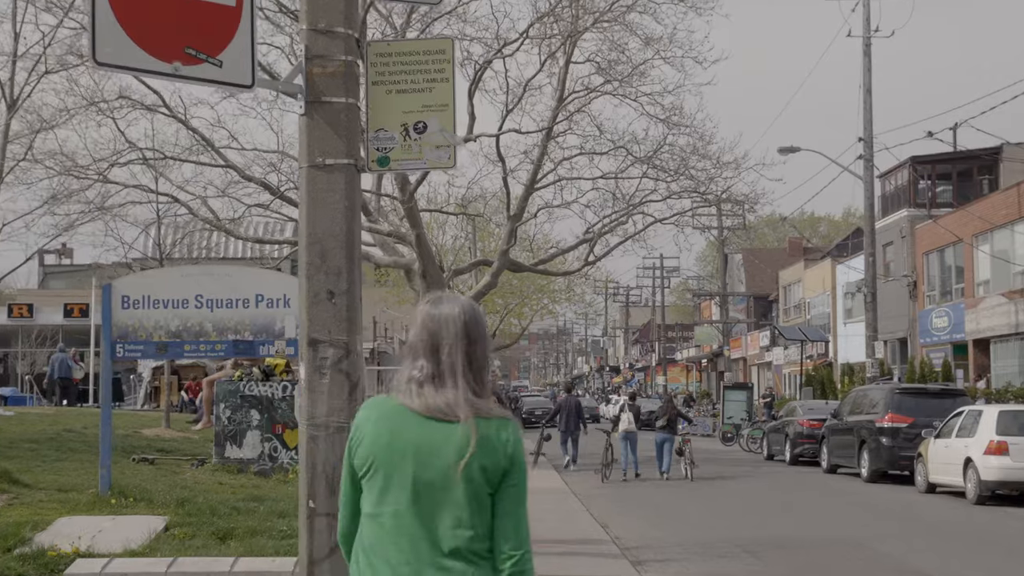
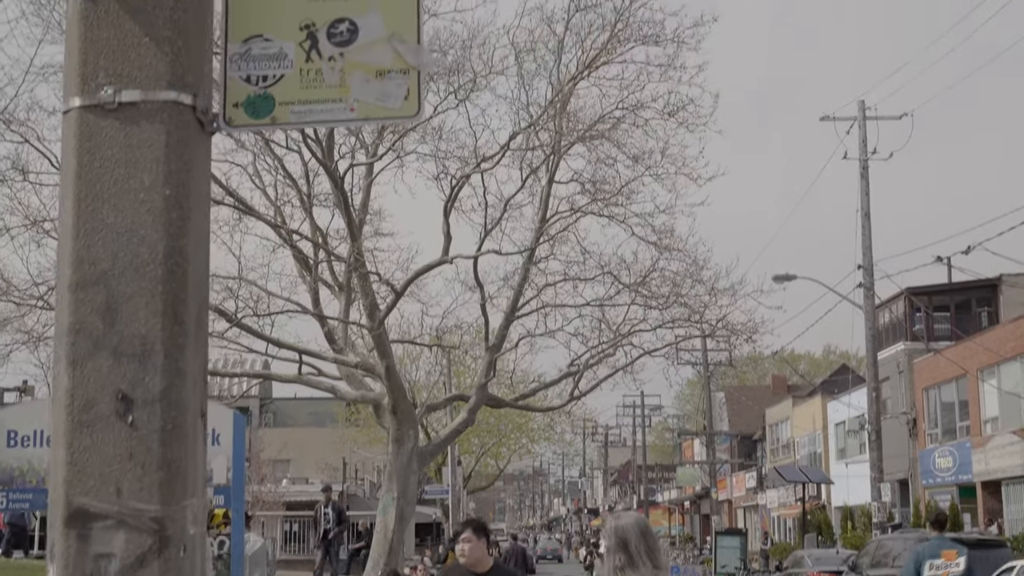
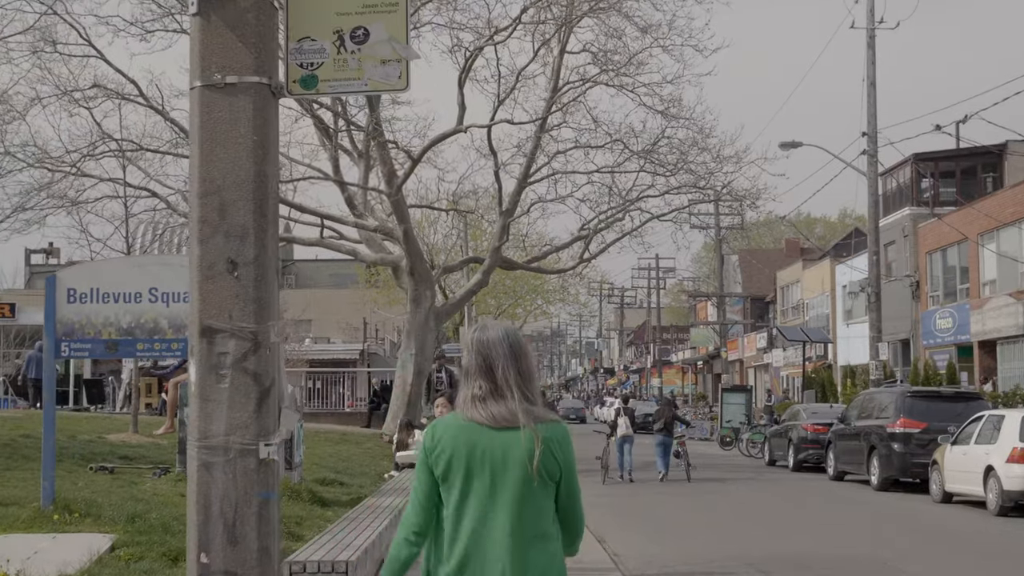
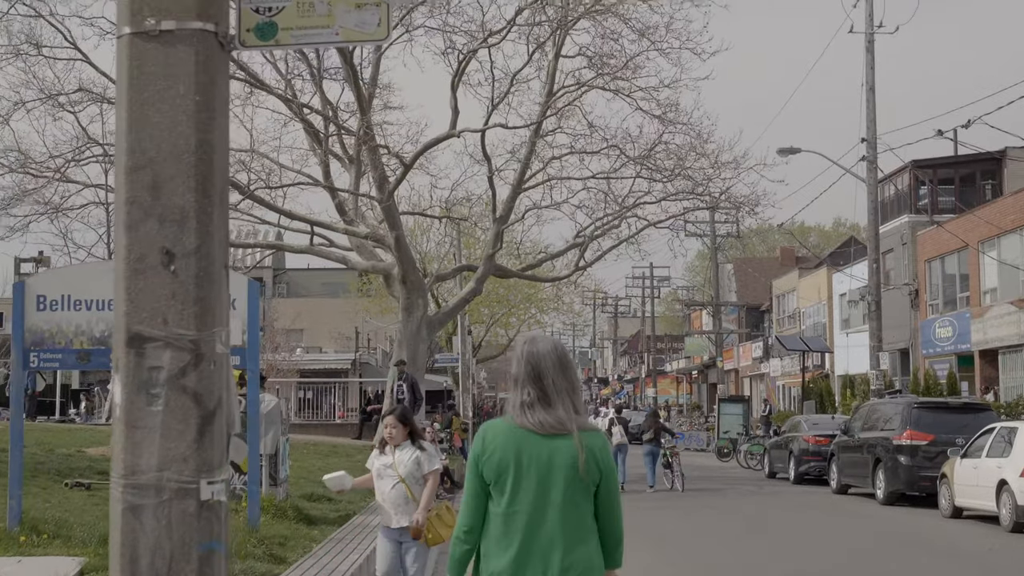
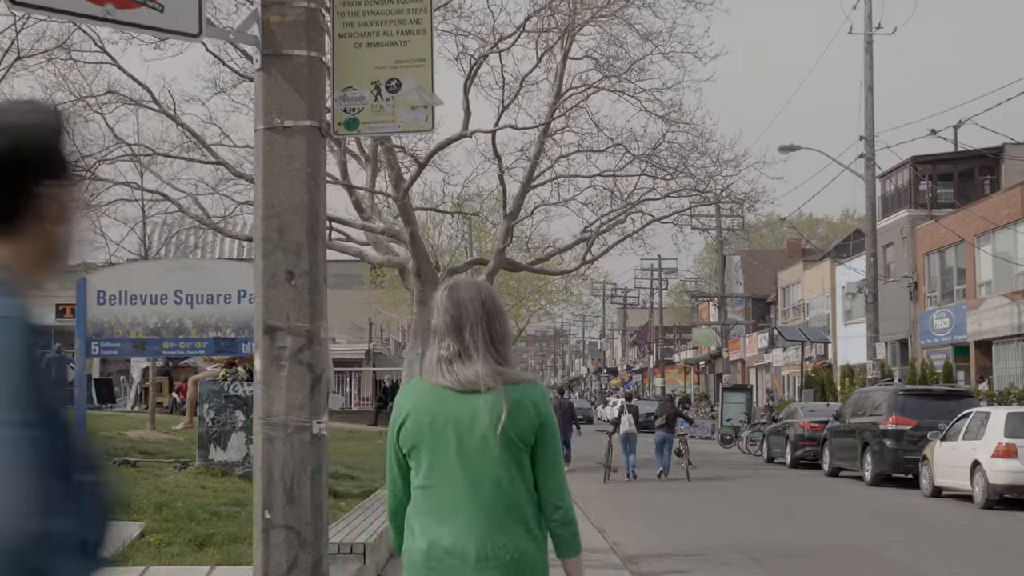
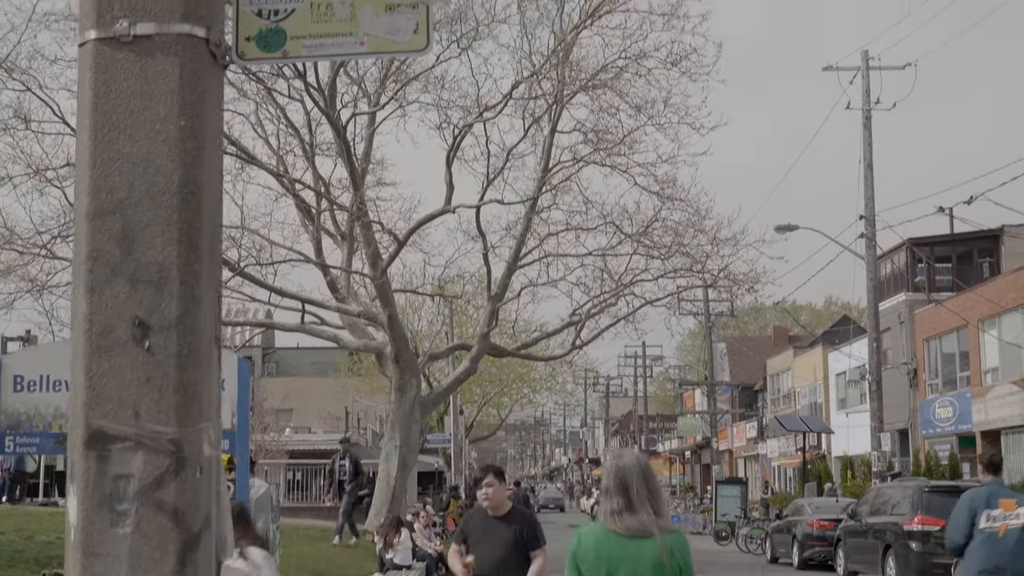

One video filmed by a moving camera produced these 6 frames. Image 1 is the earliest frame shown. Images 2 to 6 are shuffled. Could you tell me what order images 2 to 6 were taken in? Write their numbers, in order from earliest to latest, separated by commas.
5, 3, 4, 6, 2
